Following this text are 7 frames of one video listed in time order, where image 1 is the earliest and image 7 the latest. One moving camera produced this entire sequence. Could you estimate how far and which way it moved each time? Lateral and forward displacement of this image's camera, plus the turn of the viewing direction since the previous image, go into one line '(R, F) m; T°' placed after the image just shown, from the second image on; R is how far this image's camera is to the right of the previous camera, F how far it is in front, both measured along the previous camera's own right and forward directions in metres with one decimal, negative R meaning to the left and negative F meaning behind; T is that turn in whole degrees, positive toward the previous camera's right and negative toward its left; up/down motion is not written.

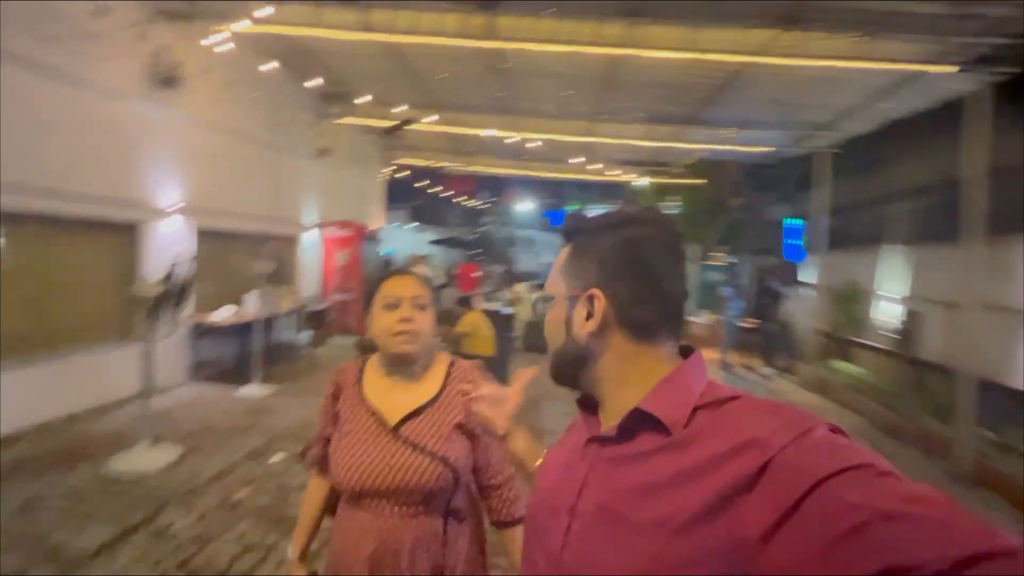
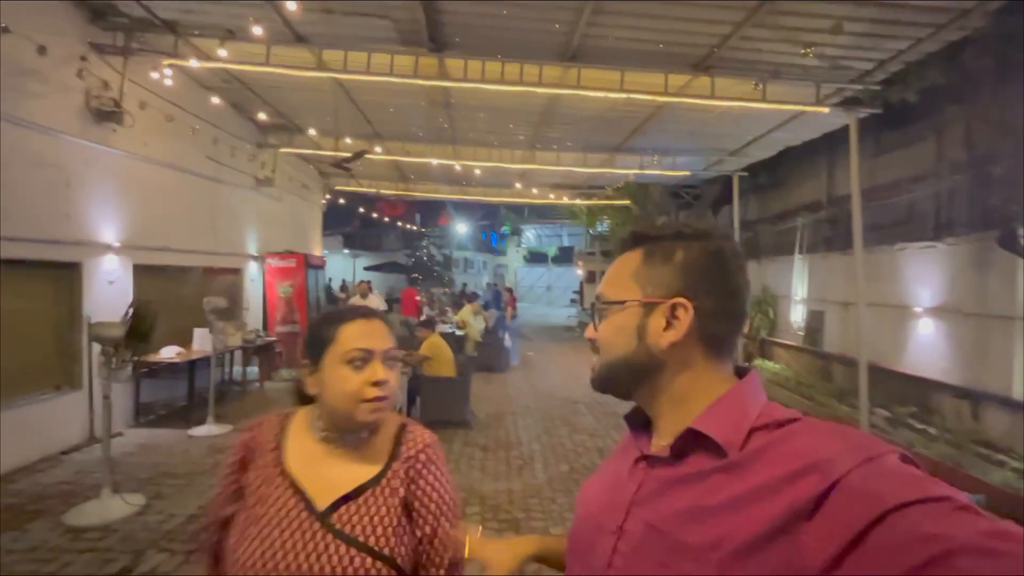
(-0.8, -0.3) m; +11°
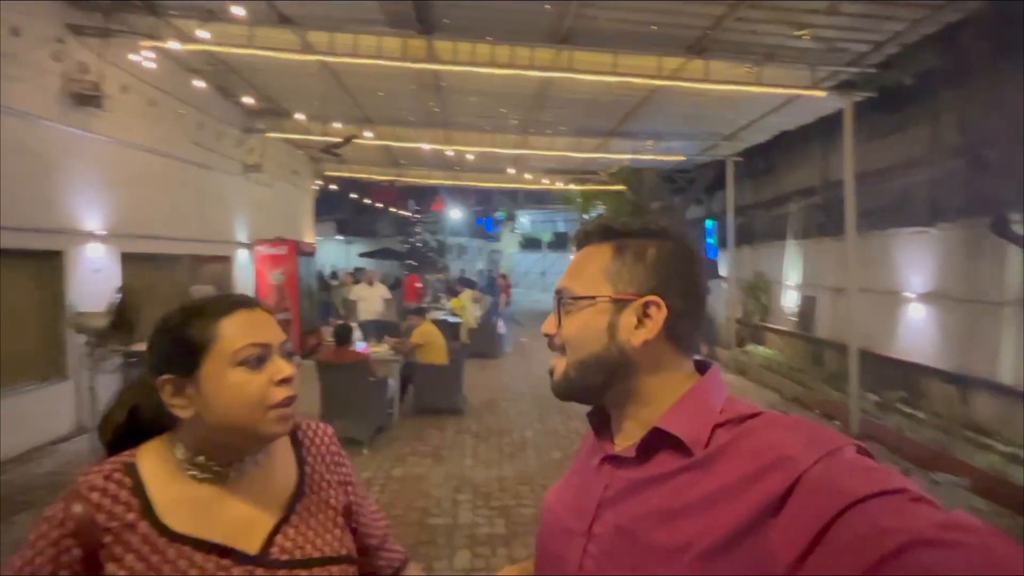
(0.0, +0.1) m; +1°
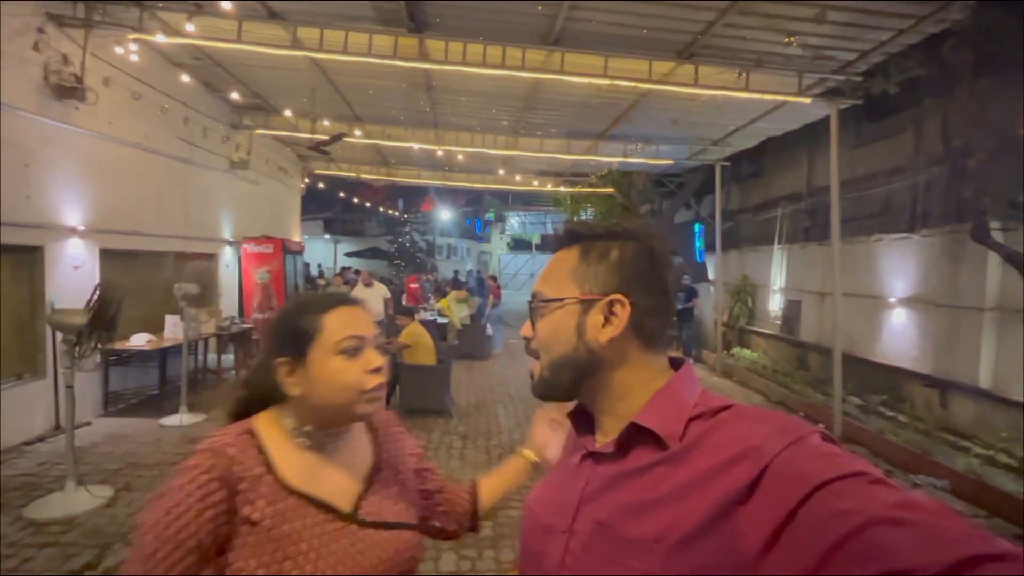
(-0.1, 0.0) m; +2°
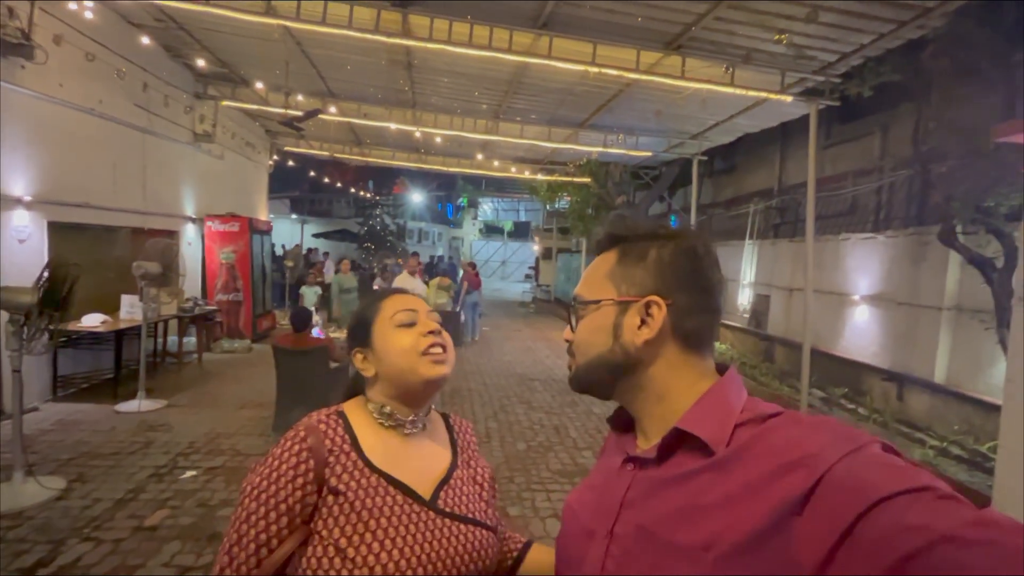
(-0.4, +0.1) m; +5°
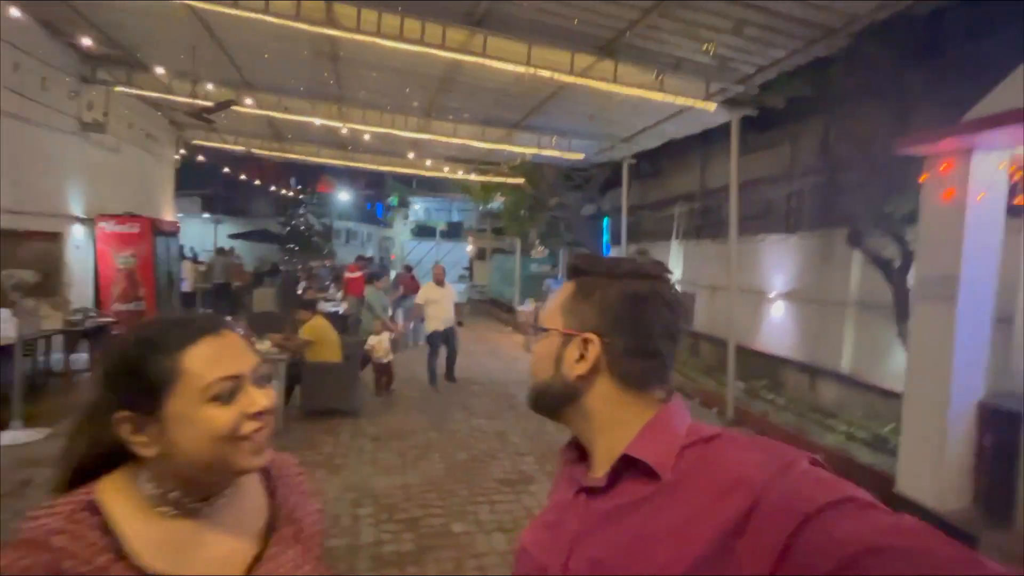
(-0.6, +0.2) m; +11°
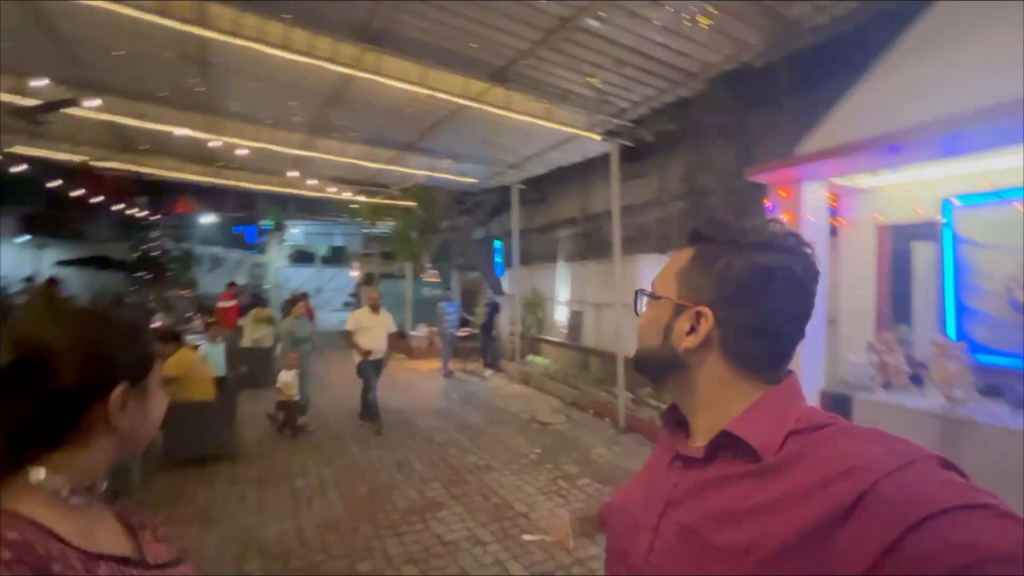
(-1.0, +0.2) m; +17°
